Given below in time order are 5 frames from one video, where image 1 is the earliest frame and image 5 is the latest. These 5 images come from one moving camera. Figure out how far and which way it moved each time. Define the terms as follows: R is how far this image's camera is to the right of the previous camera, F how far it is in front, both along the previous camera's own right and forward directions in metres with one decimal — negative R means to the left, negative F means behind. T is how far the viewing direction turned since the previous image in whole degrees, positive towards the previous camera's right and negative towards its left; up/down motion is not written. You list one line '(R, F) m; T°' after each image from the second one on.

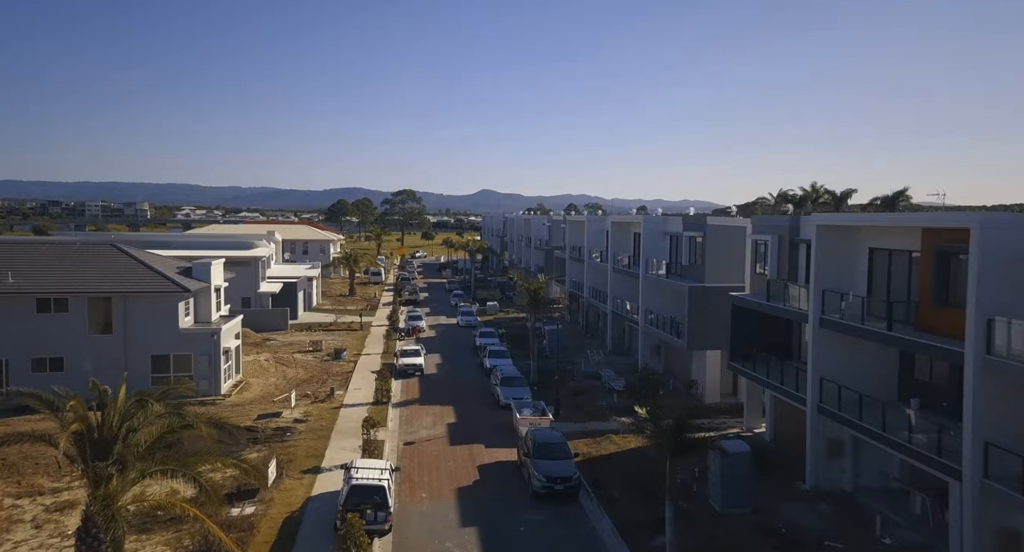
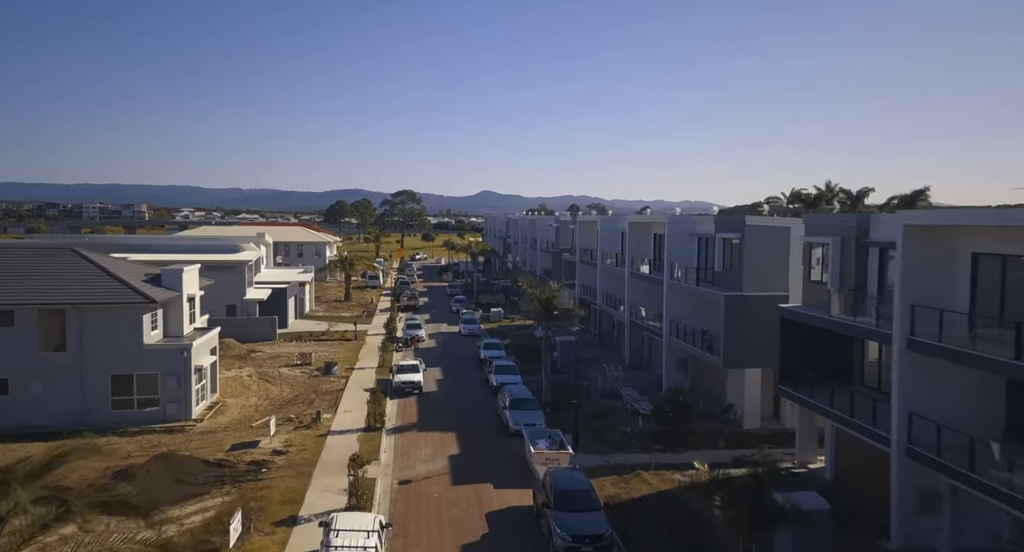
(-0.3, +3.3) m; 0°
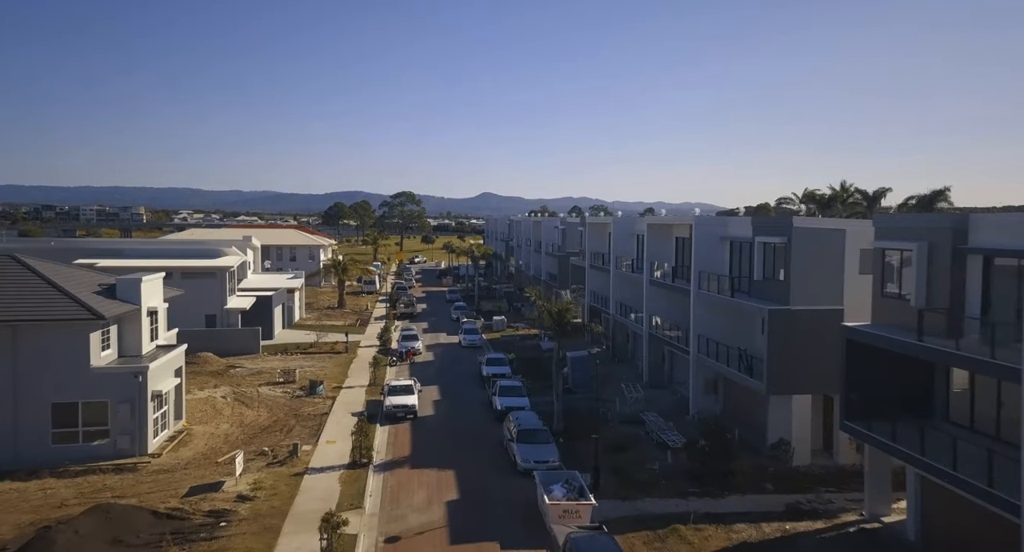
(-0.2, +3.3) m; 0°
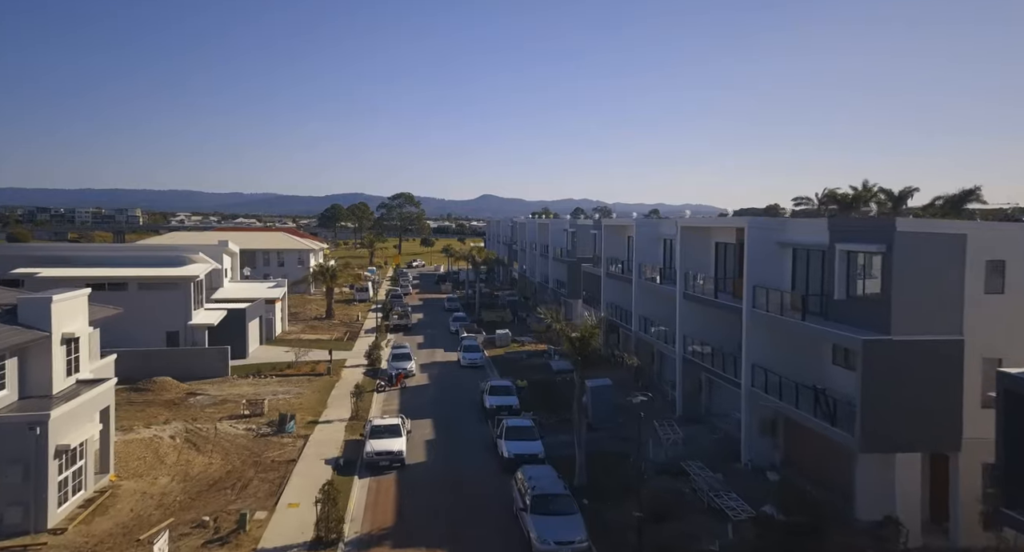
(-0.3, +4.8) m; 0°
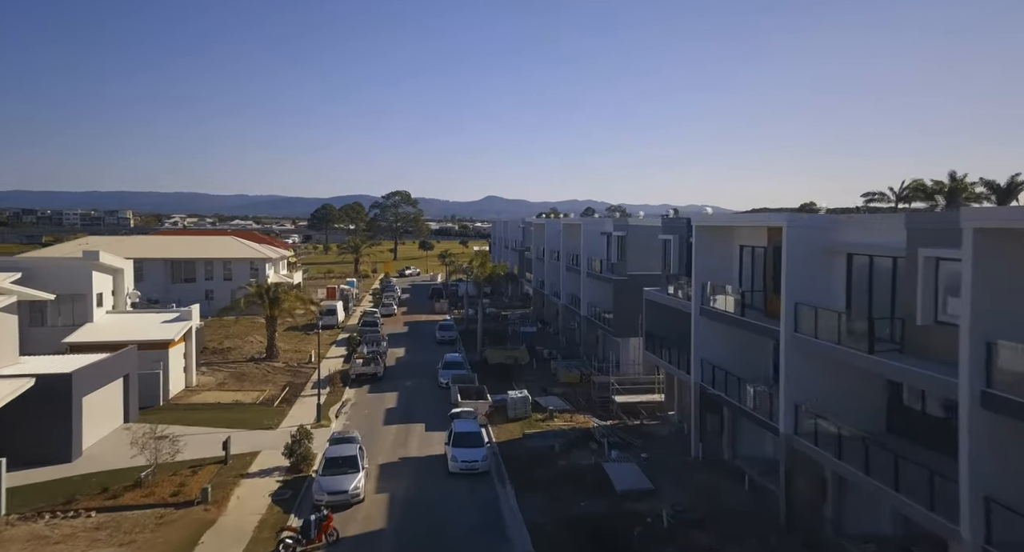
(-0.6, +15.3) m; 0°
